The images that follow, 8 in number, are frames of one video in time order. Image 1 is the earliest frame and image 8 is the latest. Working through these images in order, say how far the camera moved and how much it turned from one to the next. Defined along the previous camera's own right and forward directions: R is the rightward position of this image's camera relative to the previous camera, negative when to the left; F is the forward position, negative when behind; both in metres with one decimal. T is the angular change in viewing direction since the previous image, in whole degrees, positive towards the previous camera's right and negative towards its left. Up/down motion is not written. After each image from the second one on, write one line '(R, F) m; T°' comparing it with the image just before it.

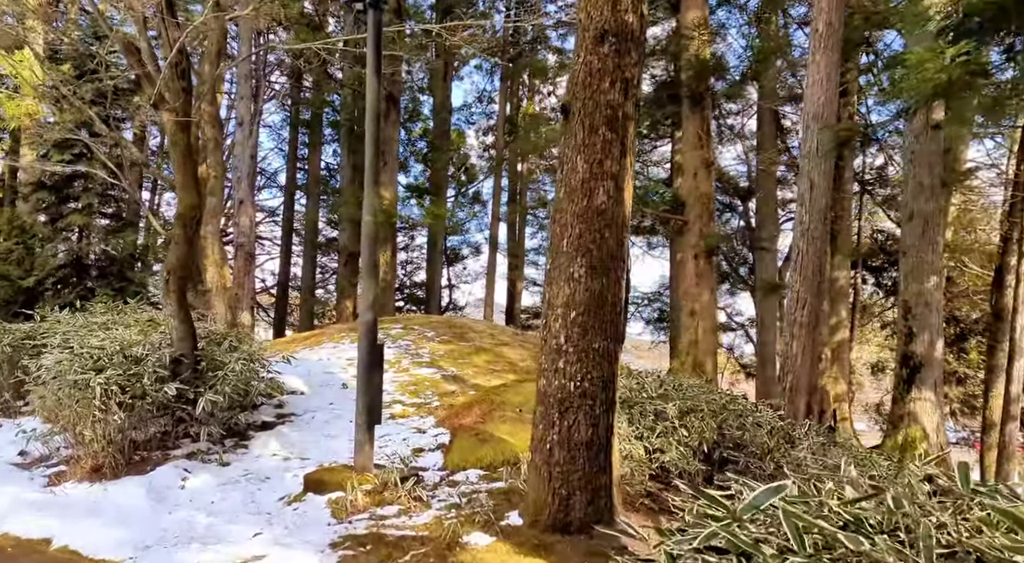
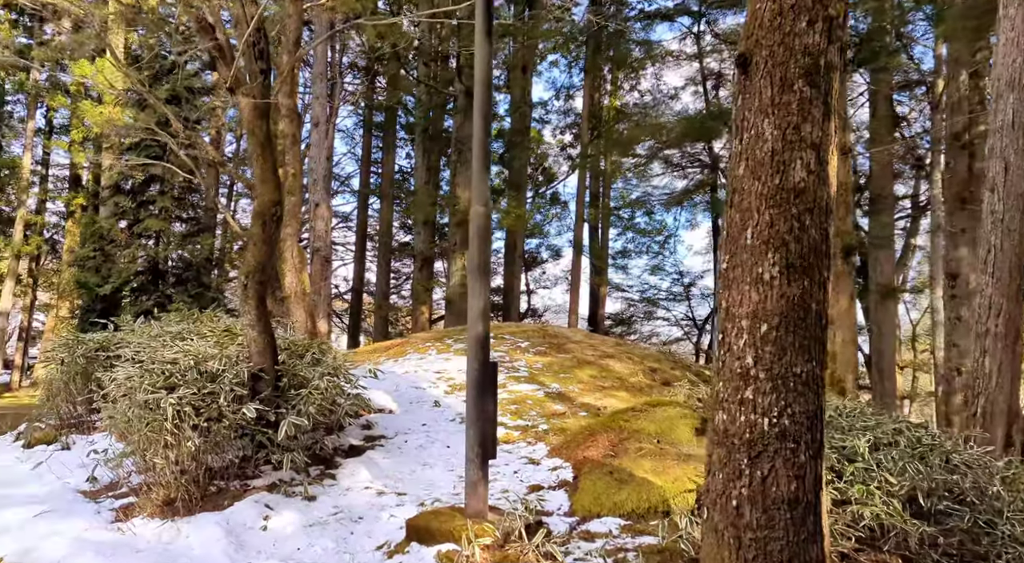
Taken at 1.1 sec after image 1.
(-0.3, +0.7) m; -4°
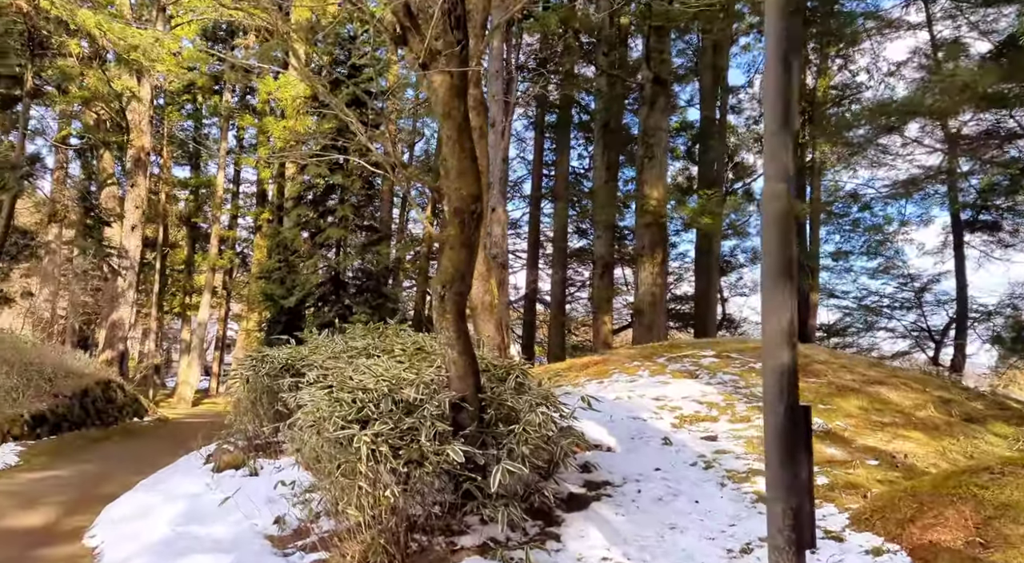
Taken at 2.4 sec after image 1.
(-0.4, +0.9) m; -11°
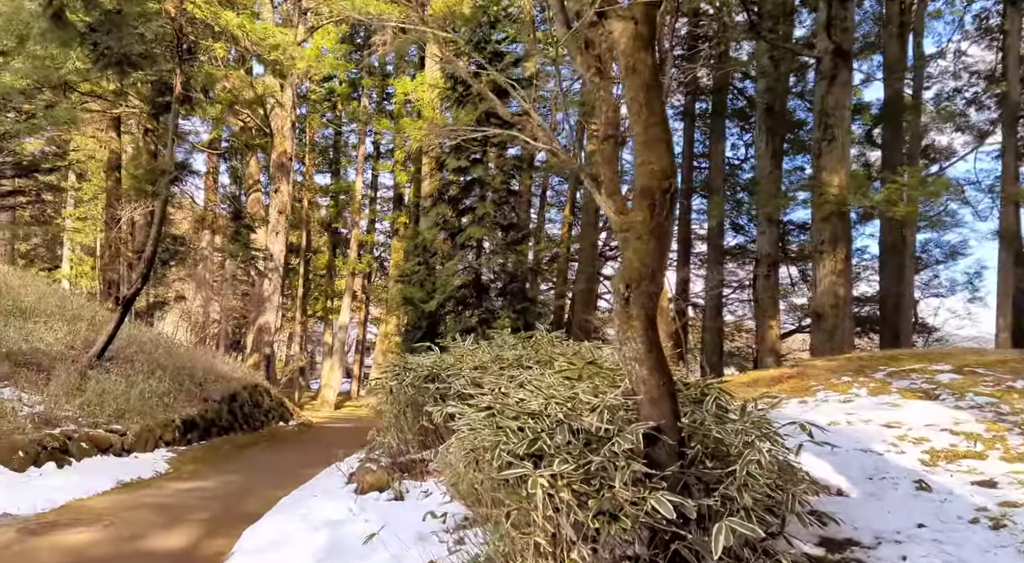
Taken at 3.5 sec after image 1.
(-0.3, +0.9) m; -9°
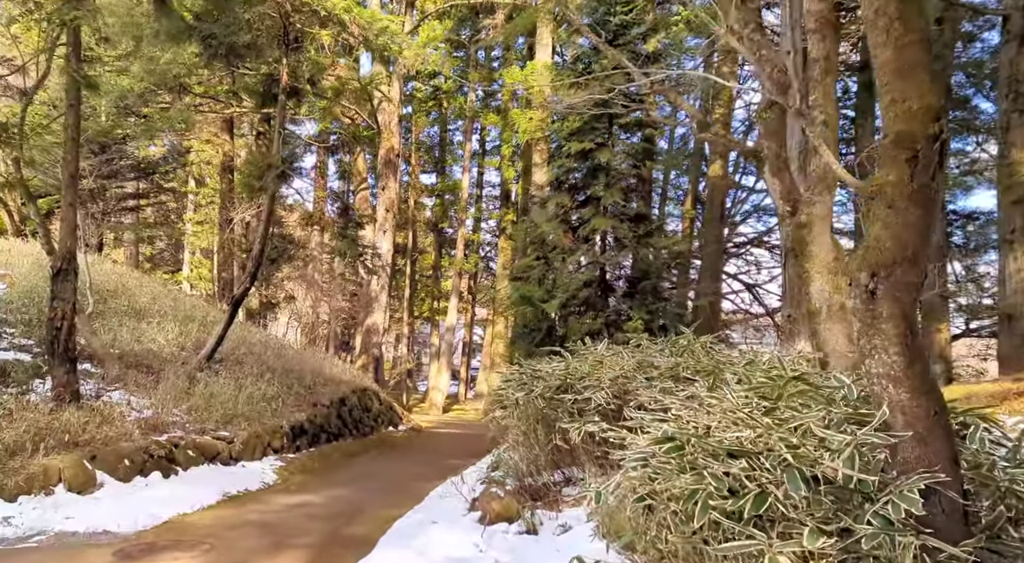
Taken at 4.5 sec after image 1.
(-0.3, +0.9) m; -7°
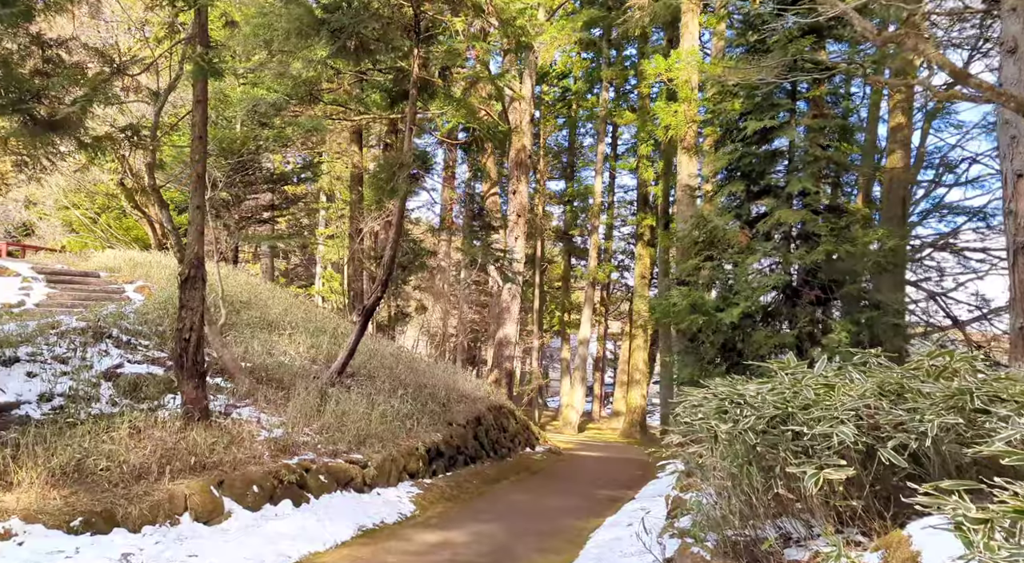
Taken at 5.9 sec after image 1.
(-0.4, +1.1) m; -8°
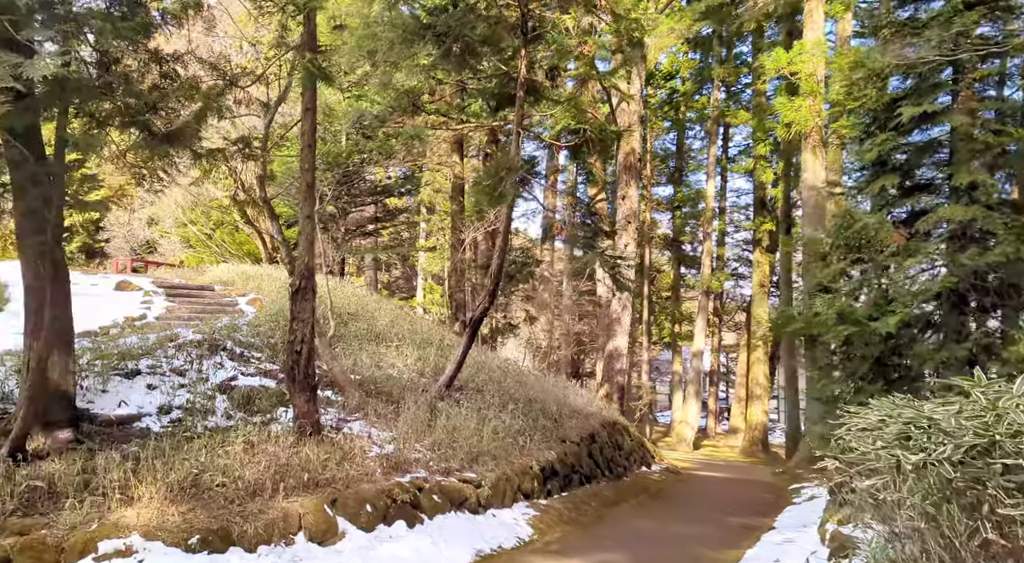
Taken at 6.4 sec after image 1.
(-0.2, +0.4) m; -7°
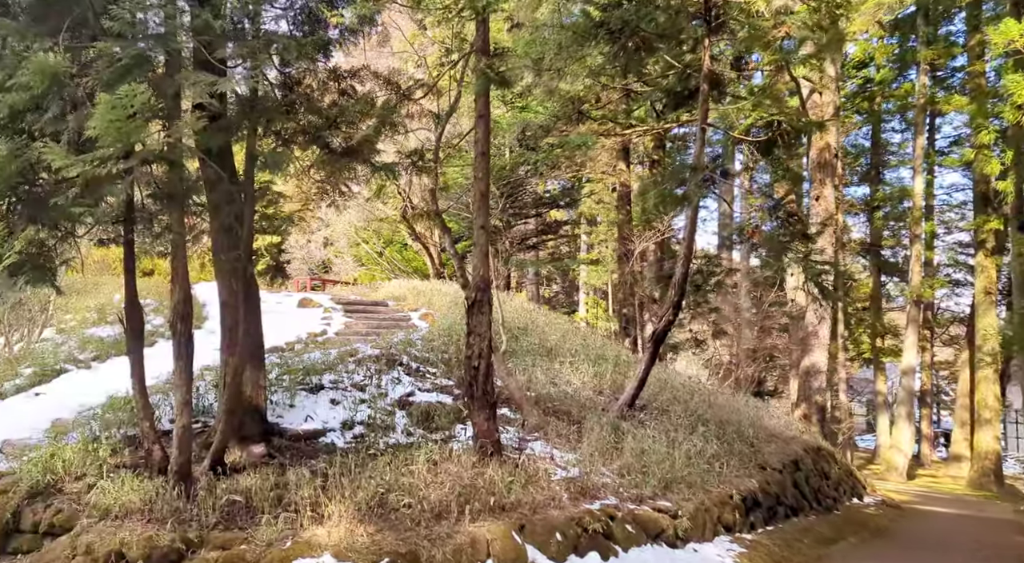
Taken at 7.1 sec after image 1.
(-0.3, +0.5) m; -11°
